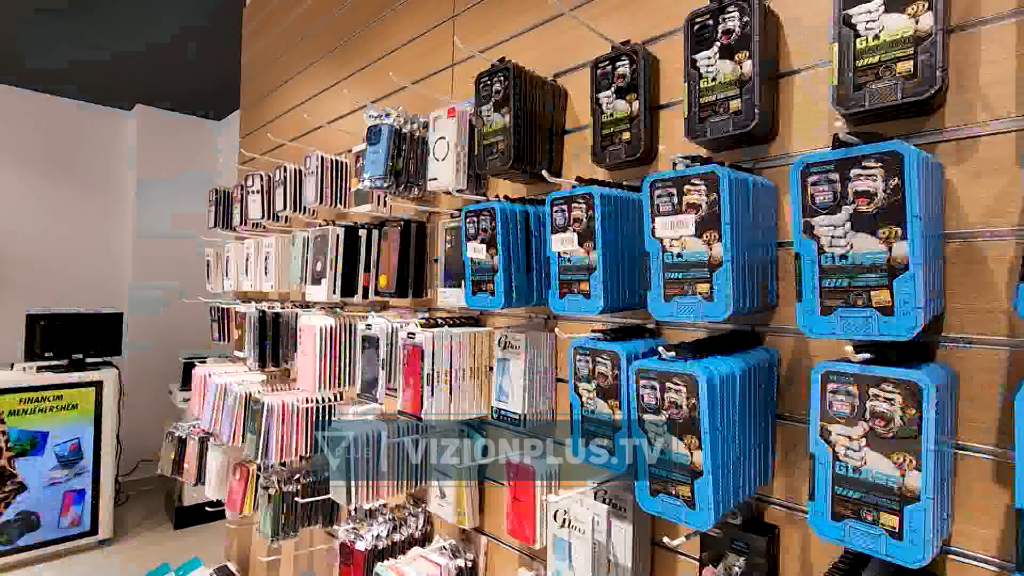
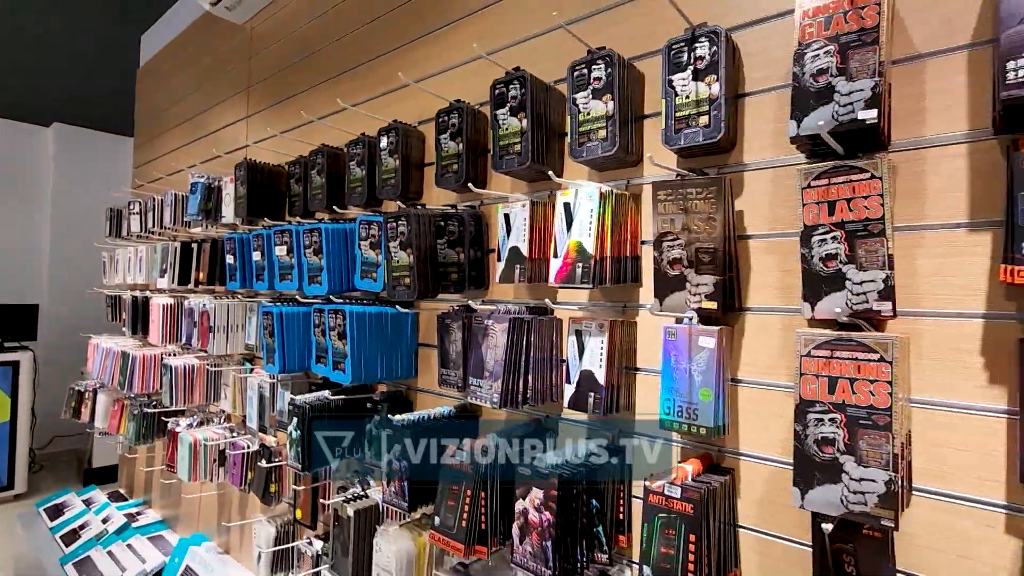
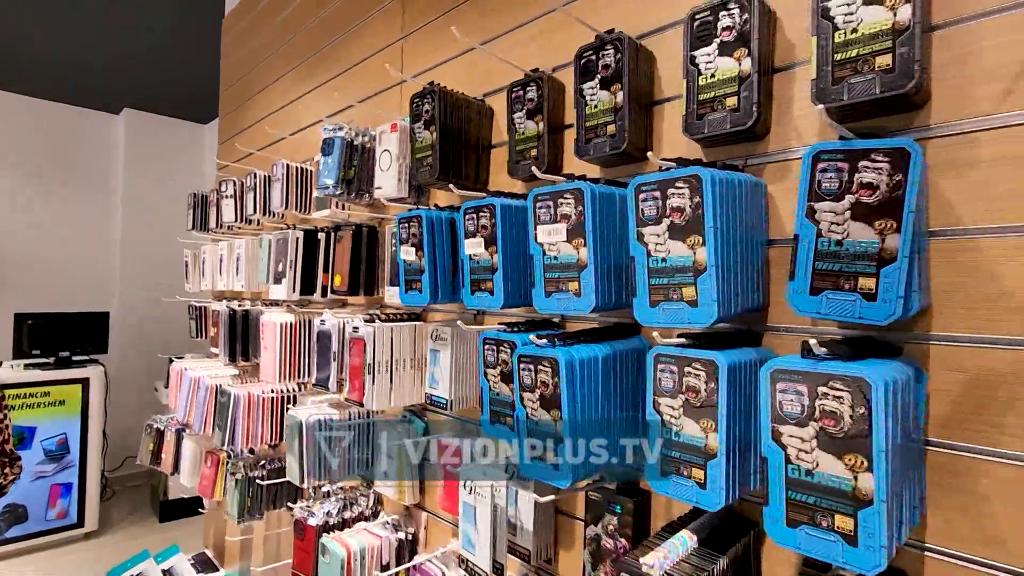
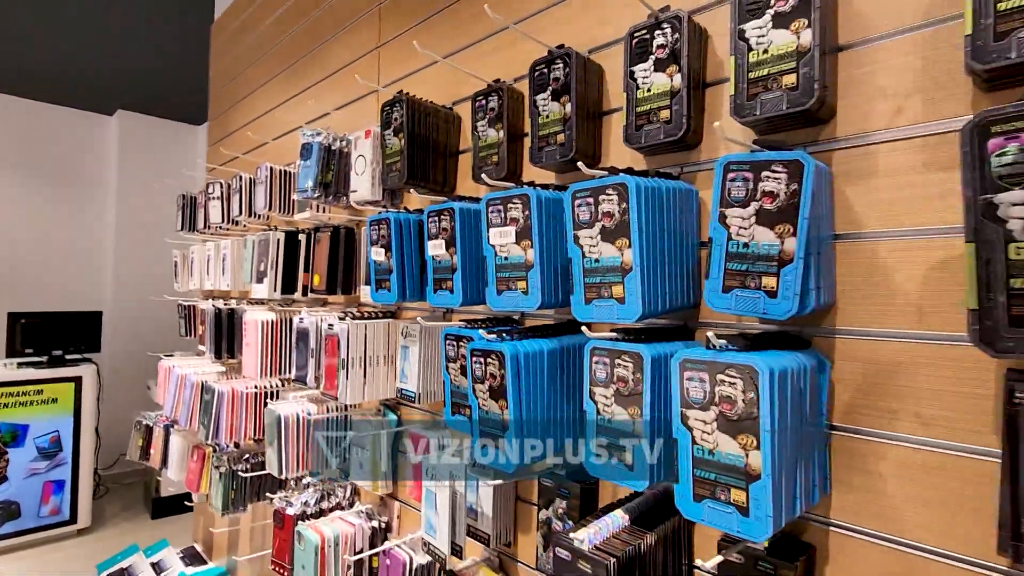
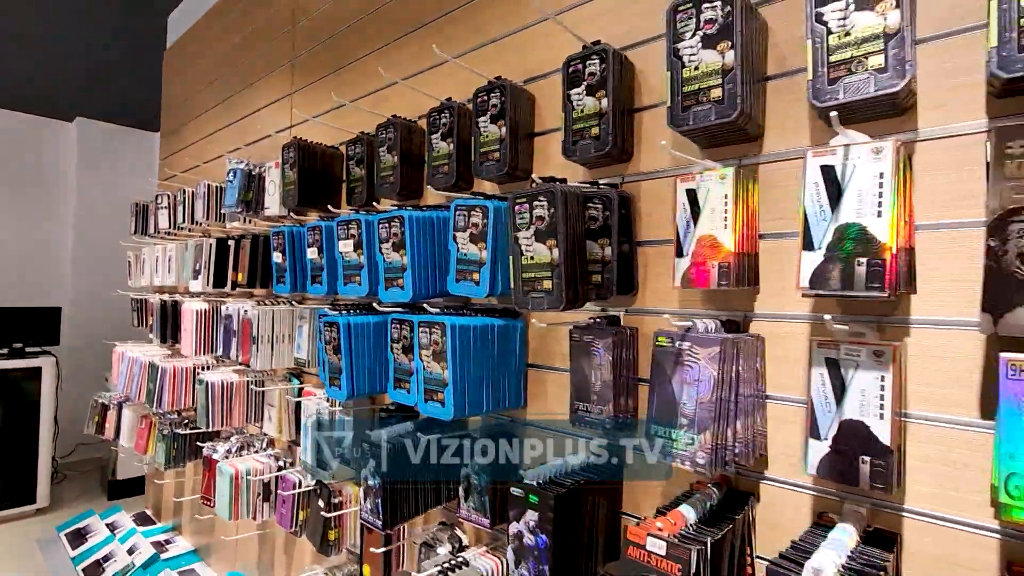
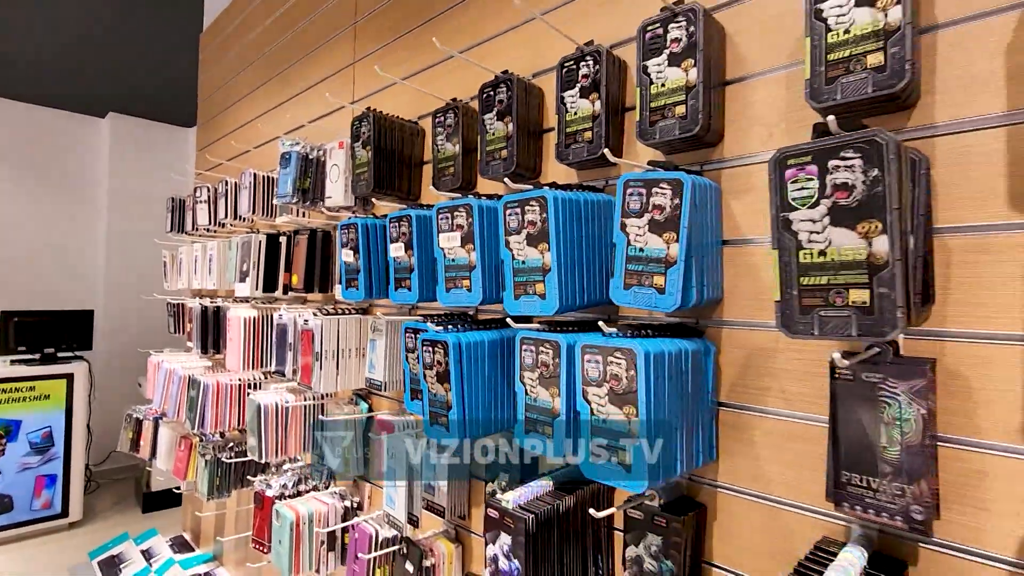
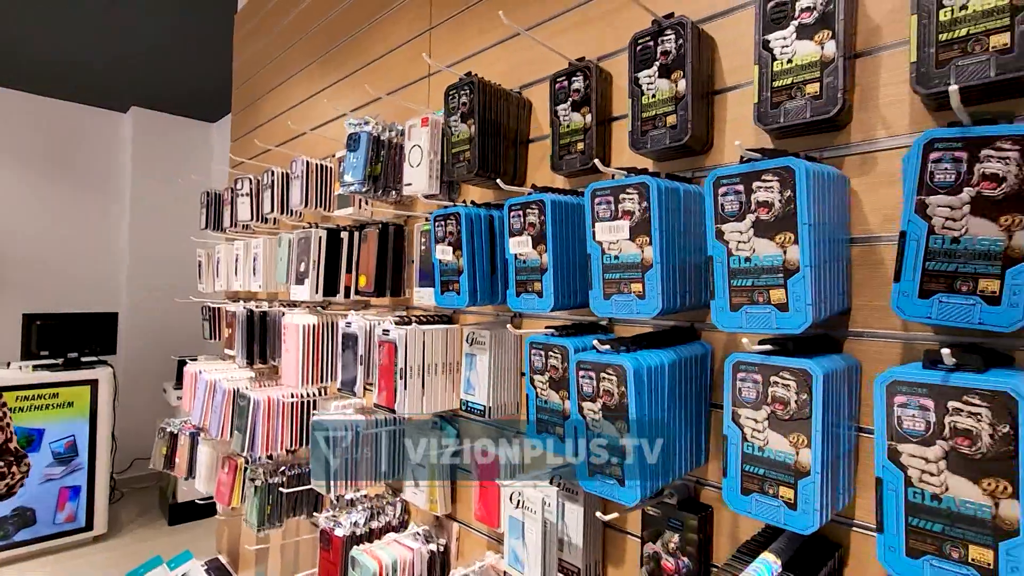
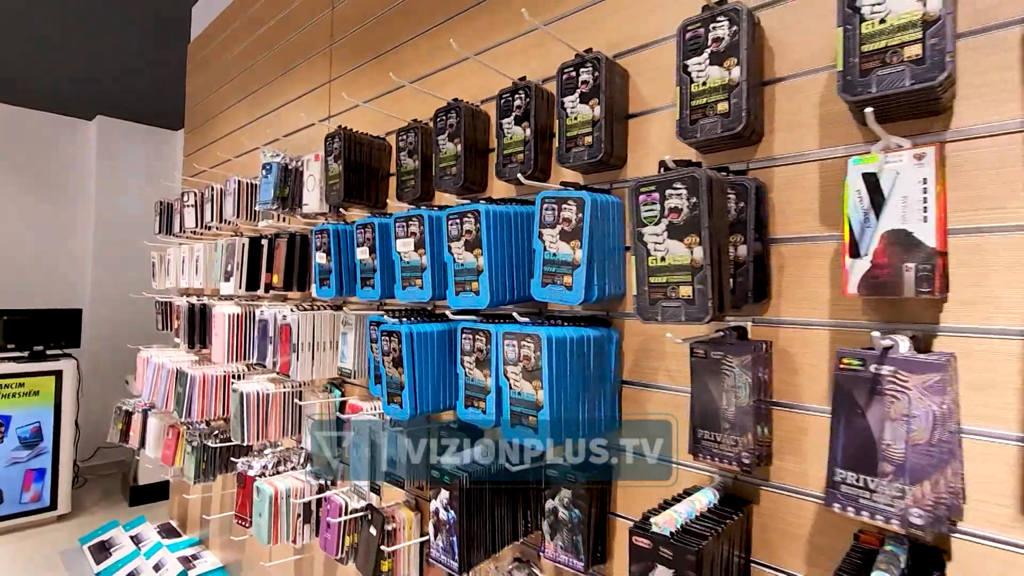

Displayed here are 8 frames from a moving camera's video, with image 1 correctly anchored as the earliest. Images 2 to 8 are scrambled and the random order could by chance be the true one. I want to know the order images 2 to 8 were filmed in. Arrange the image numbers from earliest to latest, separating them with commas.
7, 3, 4, 6, 8, 5, 2
